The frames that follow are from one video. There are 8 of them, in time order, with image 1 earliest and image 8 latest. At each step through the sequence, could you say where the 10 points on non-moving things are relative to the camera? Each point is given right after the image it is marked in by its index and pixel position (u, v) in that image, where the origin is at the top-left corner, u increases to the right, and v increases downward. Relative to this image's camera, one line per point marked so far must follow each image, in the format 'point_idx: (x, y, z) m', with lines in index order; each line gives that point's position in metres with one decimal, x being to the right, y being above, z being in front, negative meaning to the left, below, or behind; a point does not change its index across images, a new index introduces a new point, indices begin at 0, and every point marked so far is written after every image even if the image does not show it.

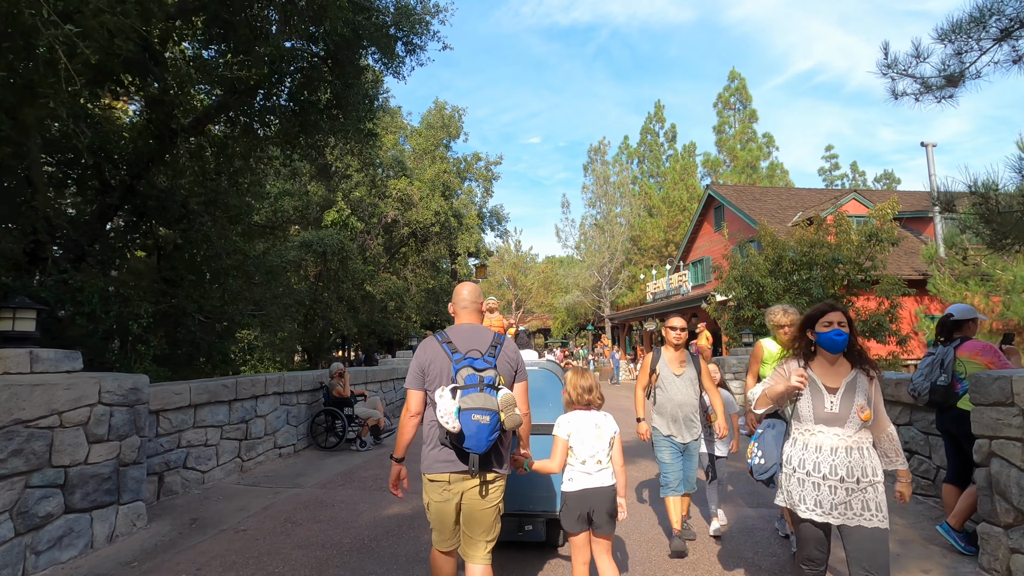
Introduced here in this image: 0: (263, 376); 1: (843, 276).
0: (-3.6, -1.3, +7.6) m
1: (+9.1, +0.3, +14.6) m
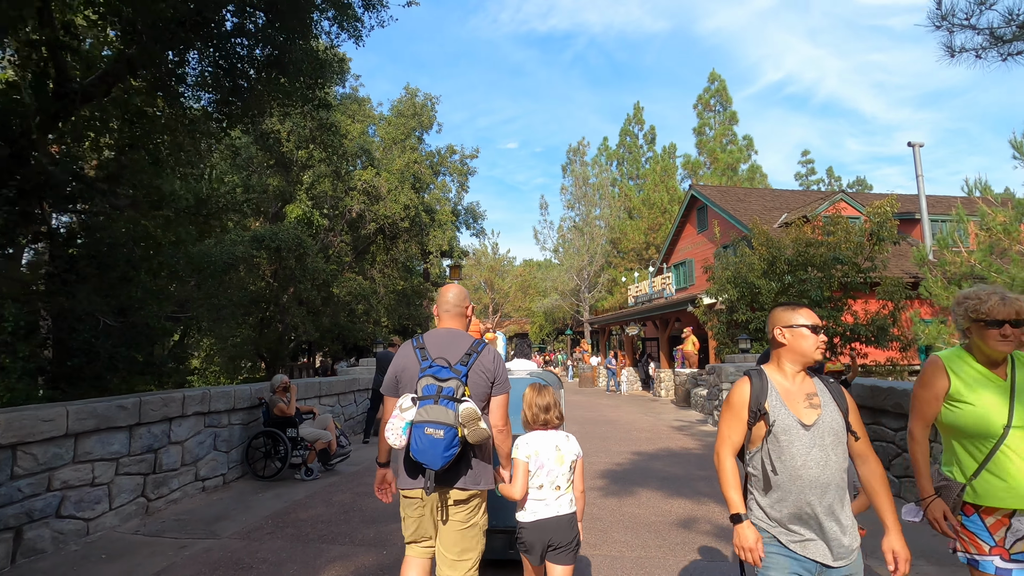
0: (-3.8, -1.2, +6.2) m
1: (+8.5, +0.3, +13.8) m
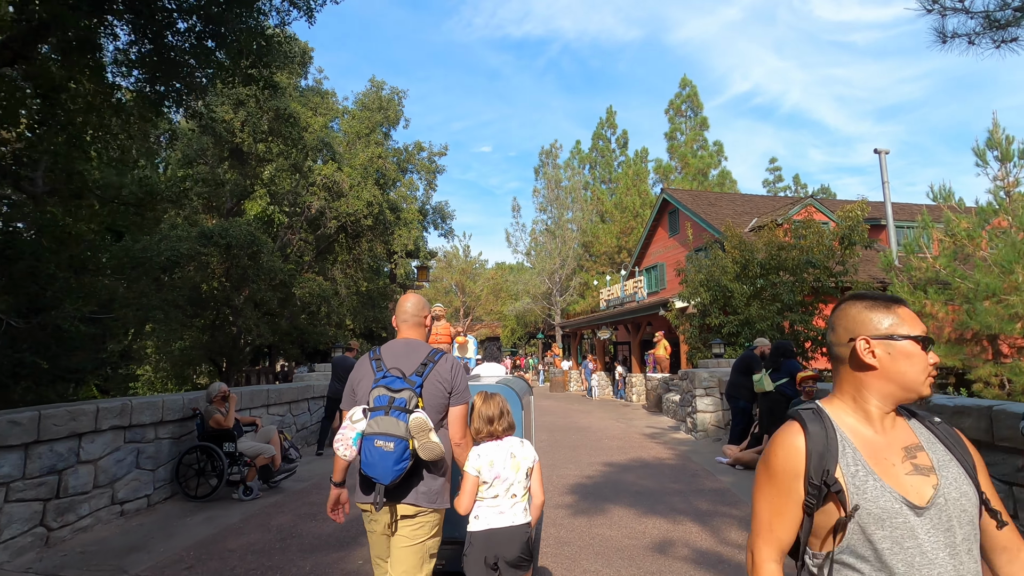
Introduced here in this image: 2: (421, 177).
0: (-4.3, -1.2, +5.4) m
1: (+7.7, +0.2, +13.6) m
2: (-3.1, +3.8, +18.2) m
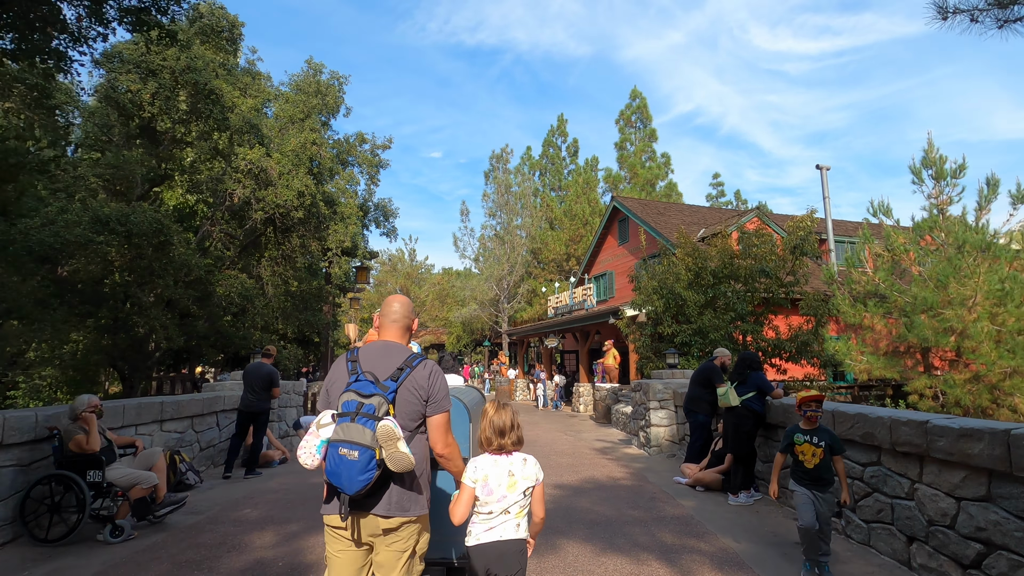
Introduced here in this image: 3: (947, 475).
0: (-4.8, -1.0, +4.1) m
1: (+6.3, -0.1, +13.4) m
2: (-4.8, +3.7, +16.9) m
3: (+3.3, -1.4, +4.1) m
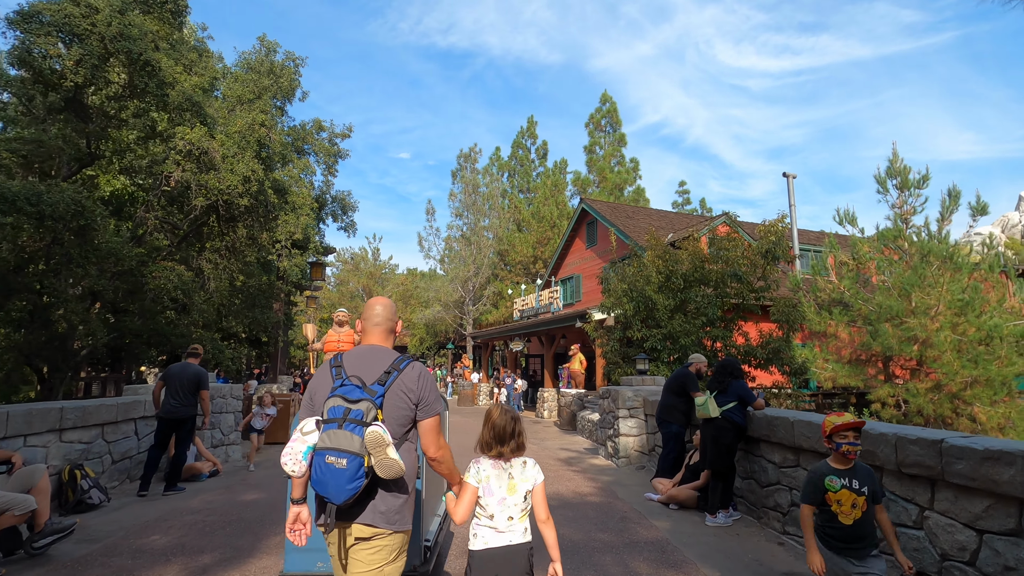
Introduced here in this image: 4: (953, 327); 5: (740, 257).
0: (-5.0, -0.9, +3.0) m
1: (+5.5, -0.2, +13.1) m
2: (-5.8, +3.8, +15.9) m
3: (+3.0, -1.4, +3.5) m
4: (+12.2, -1.1, +14.8) m
5: (+5.6, +0.8, +13.0) m
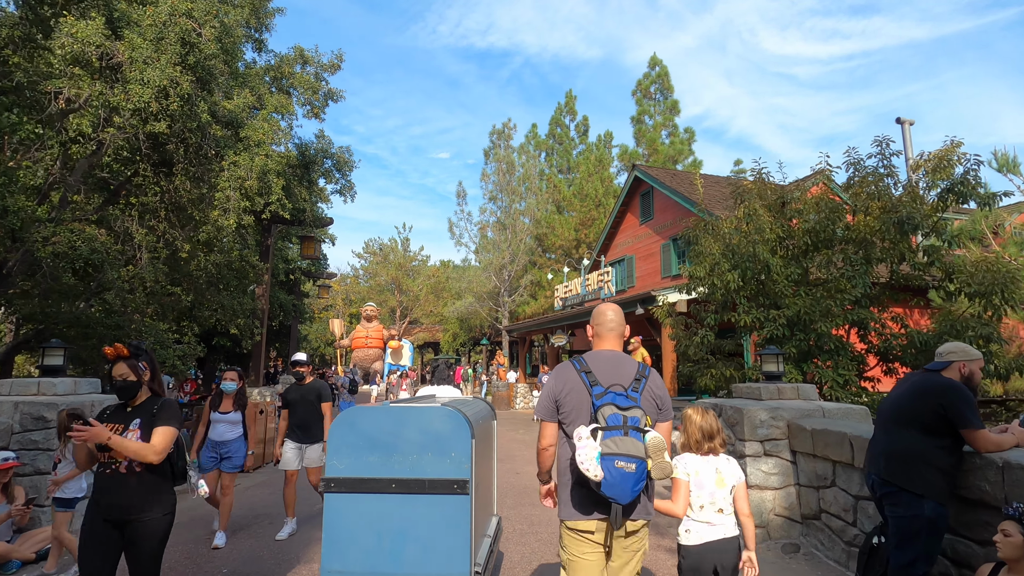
0: (-5.0, -0.4, -0.5) m
1: (+6.2, +0.5, +8.8) m
2: (-4.9, +4.4, +12.4) m
3: (+3.0, -0.9, -0.6) m
4: (+13.0, -0.3, +10.0) m
5: (+6.3, +1.4, +8.7) m
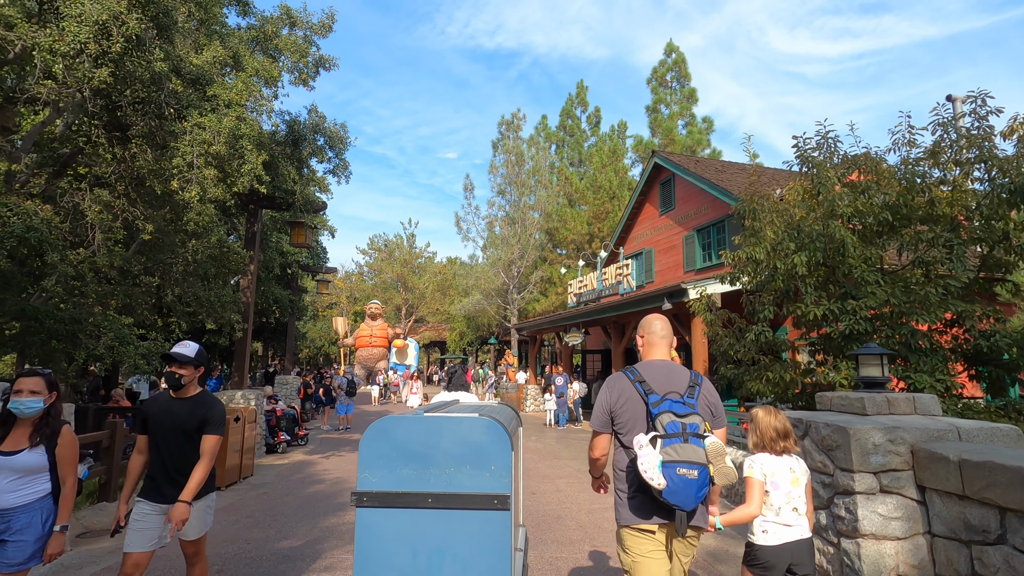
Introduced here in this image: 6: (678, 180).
0: (-4.9, -0.2, -1.9) m
1: (+6.4, +0.6, +7.2) m
2: (-4.6, +4.6, +11.0) m
3: (+3.1, -0.7, -2.1) m
4: (+13.3, -0.2, +8.3) m
5: (+6.5, +1.6, +7.2) m
6: (+6.1, +4.0, +19.7) m
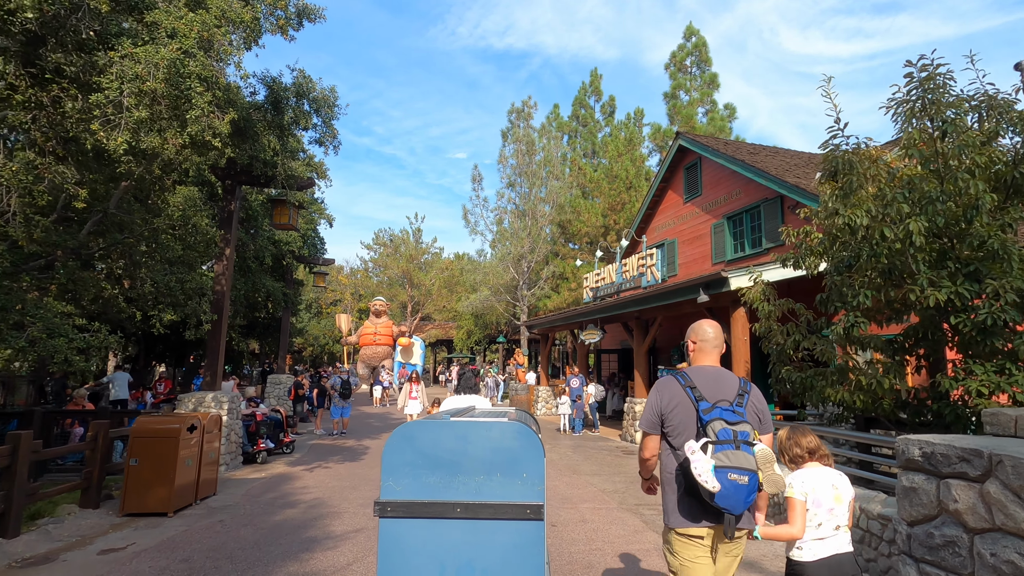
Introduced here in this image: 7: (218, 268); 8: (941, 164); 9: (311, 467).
0: (-4.9, 0.0, -3.4) m
1: (+6.6, +0.8, +5.5) m
2: (-4.3, +4.8, +9.4) m
3: (+3.2, -0.4, -3.8) m
4: (+13.5, 0.0, +6.5) m
5: (+6.7, +1.8, +5.4) m
6: (+6.5, +4.2, +18.0) m
7: (-5.9, +0.4, +10.9) m
8: (+4.3, +1.2, +5.7) m
9: (-4.2, -3.7, +11.1) m
